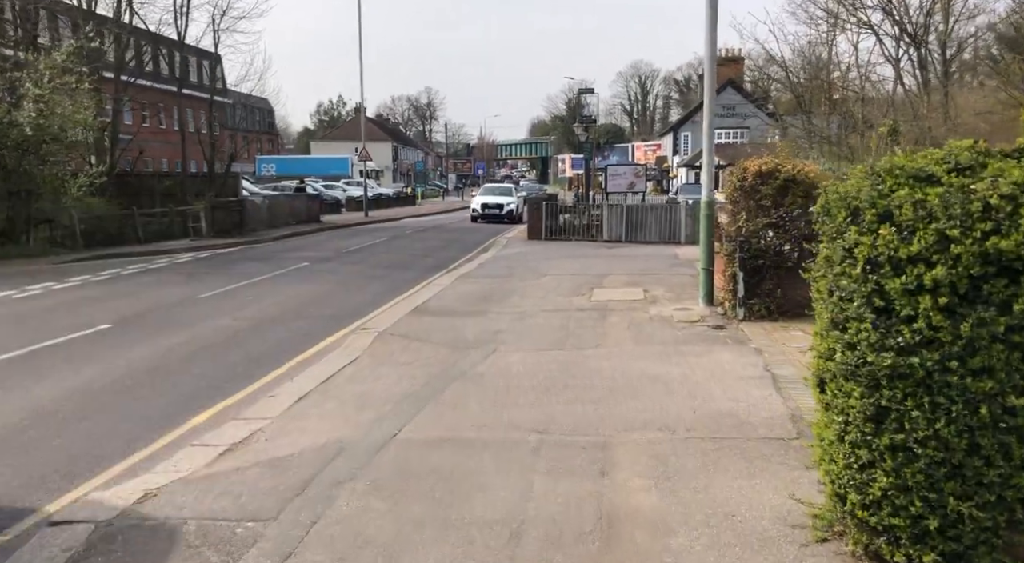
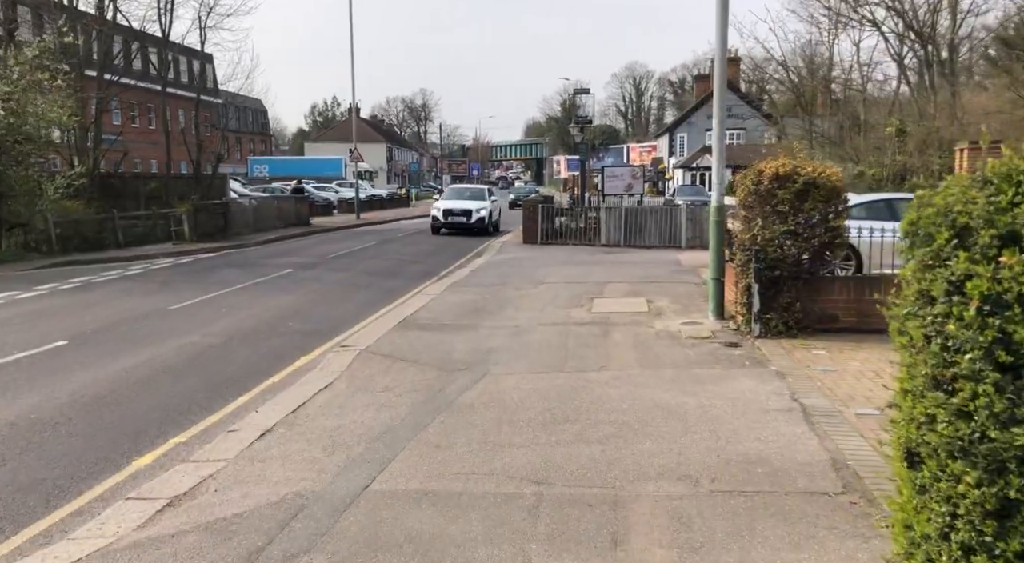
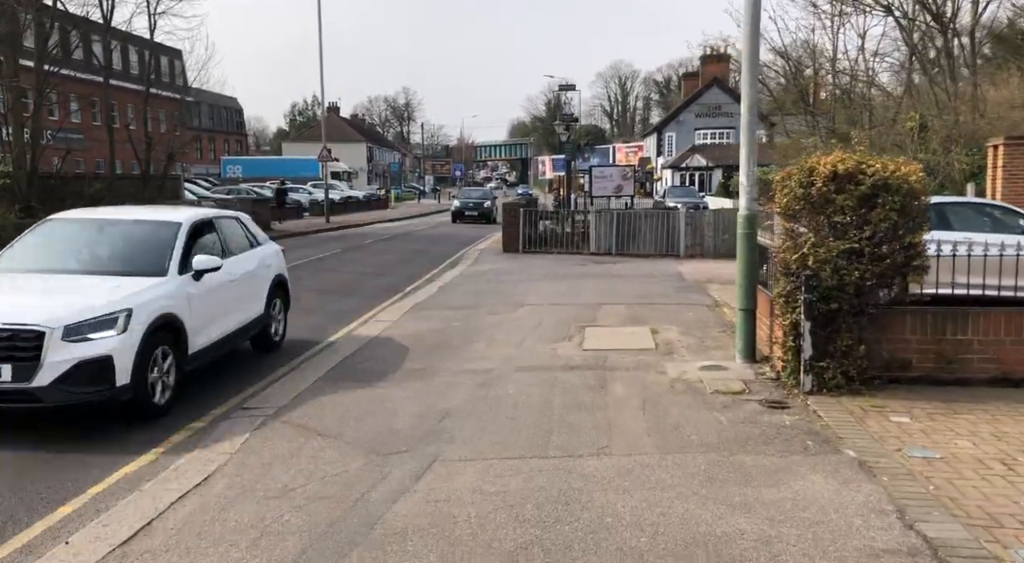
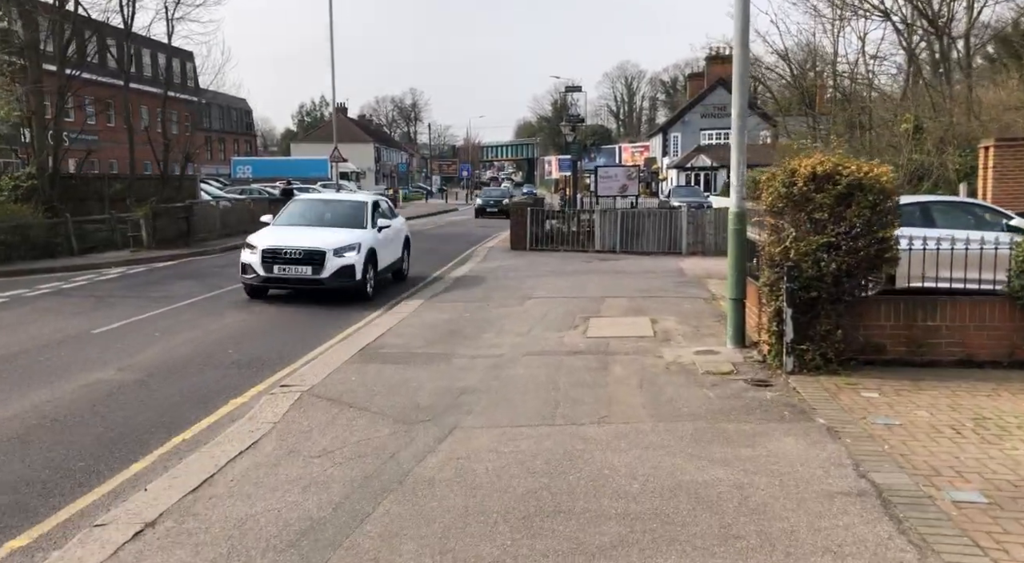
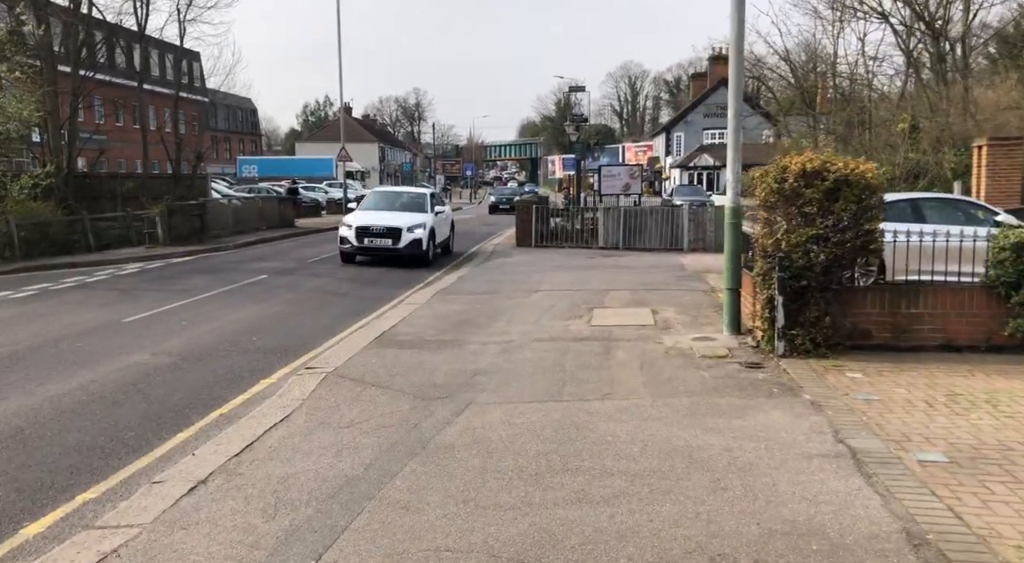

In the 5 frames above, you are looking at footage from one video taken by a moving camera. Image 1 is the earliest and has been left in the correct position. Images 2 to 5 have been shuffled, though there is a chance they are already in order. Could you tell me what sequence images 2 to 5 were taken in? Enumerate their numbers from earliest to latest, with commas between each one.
2, 5, 4, 3
